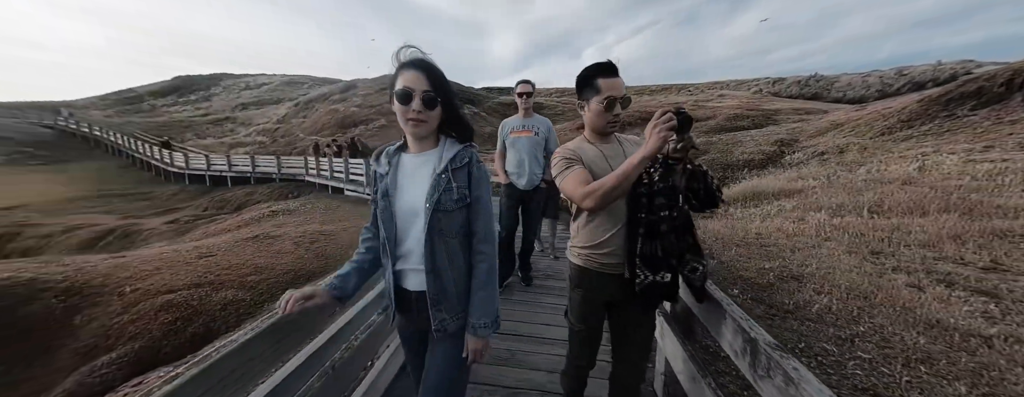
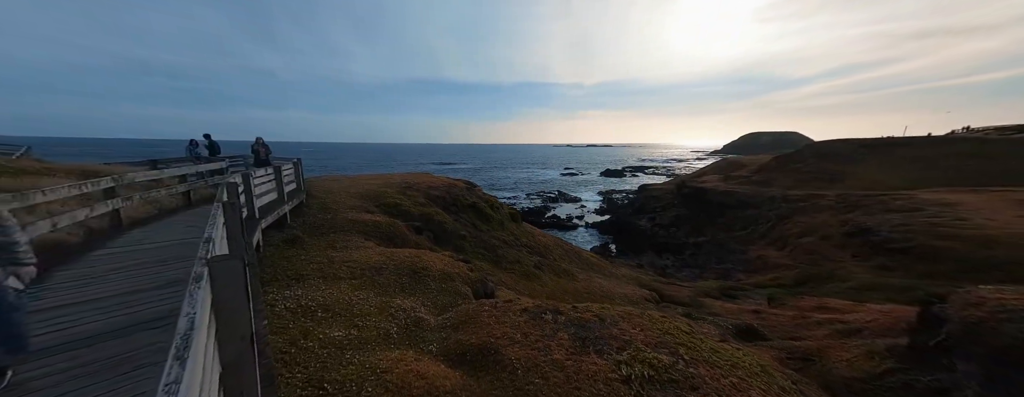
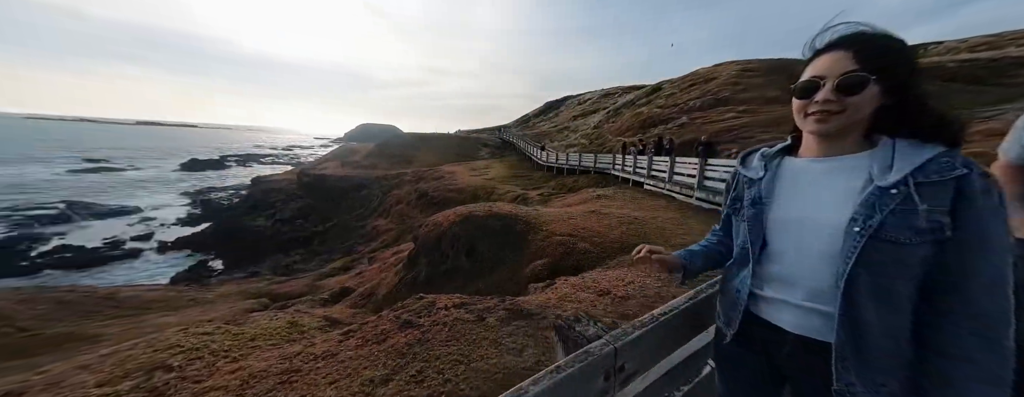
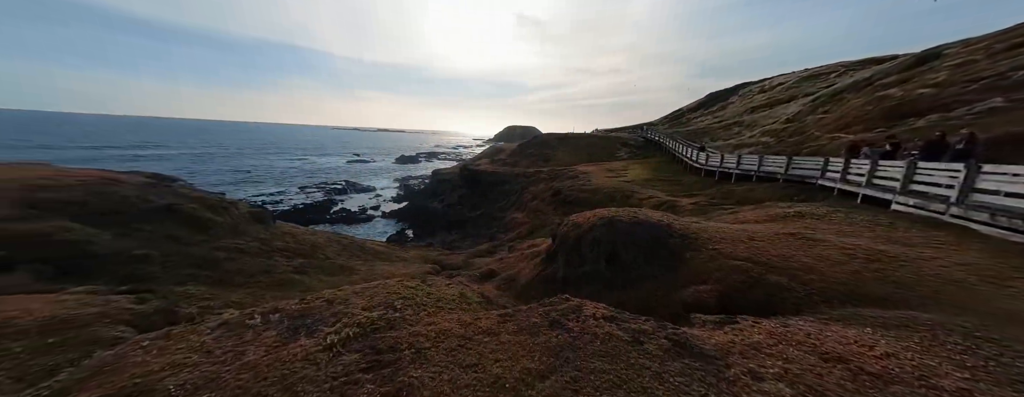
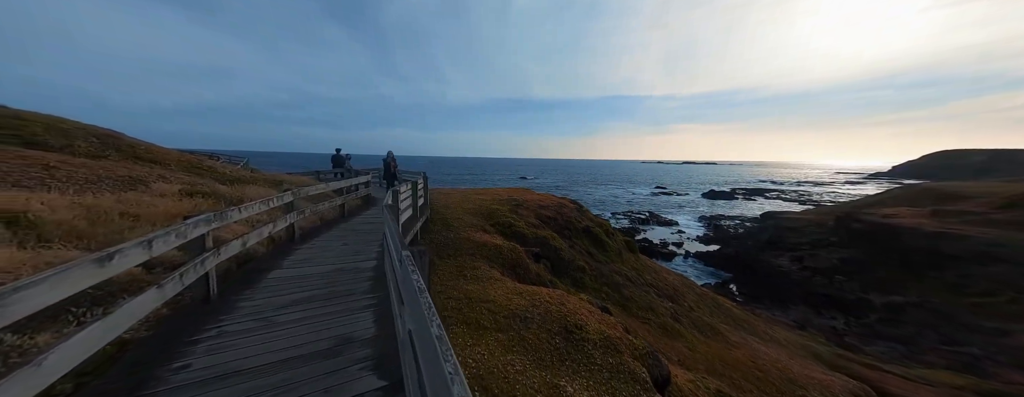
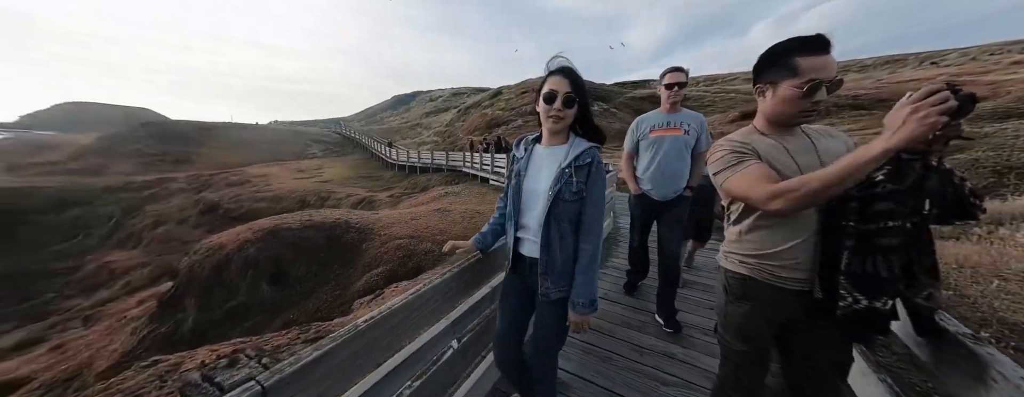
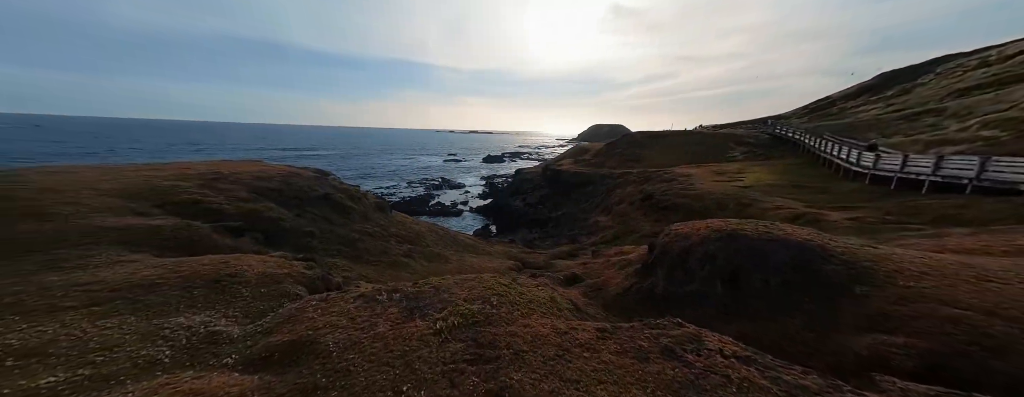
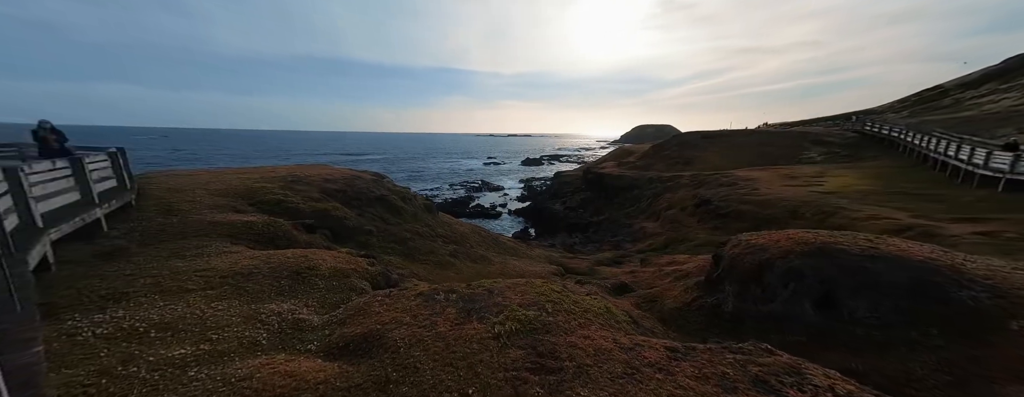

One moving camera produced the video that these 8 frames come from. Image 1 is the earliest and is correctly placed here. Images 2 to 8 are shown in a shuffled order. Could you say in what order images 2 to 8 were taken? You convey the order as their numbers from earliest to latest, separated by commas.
6, 3, 4, 7, 8, 2, 5
